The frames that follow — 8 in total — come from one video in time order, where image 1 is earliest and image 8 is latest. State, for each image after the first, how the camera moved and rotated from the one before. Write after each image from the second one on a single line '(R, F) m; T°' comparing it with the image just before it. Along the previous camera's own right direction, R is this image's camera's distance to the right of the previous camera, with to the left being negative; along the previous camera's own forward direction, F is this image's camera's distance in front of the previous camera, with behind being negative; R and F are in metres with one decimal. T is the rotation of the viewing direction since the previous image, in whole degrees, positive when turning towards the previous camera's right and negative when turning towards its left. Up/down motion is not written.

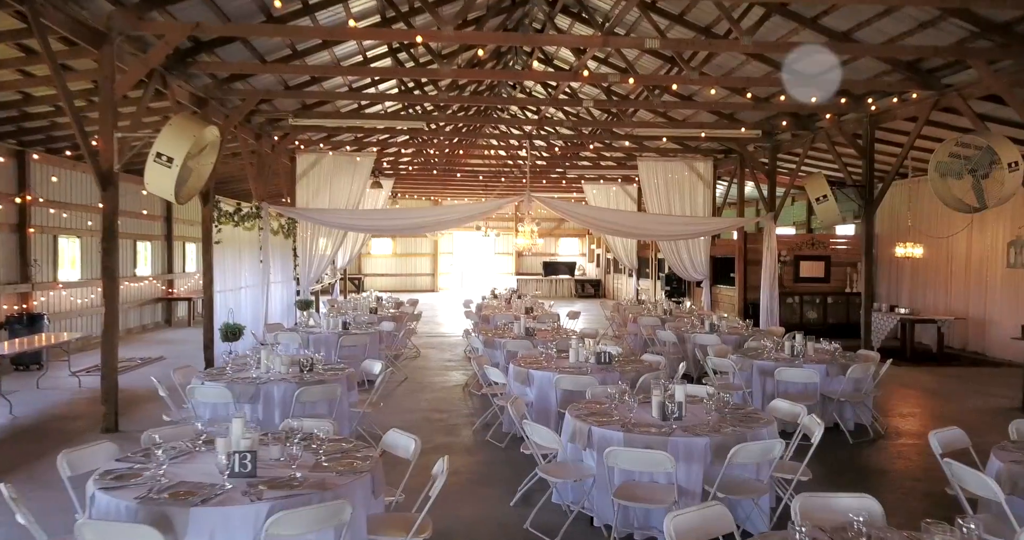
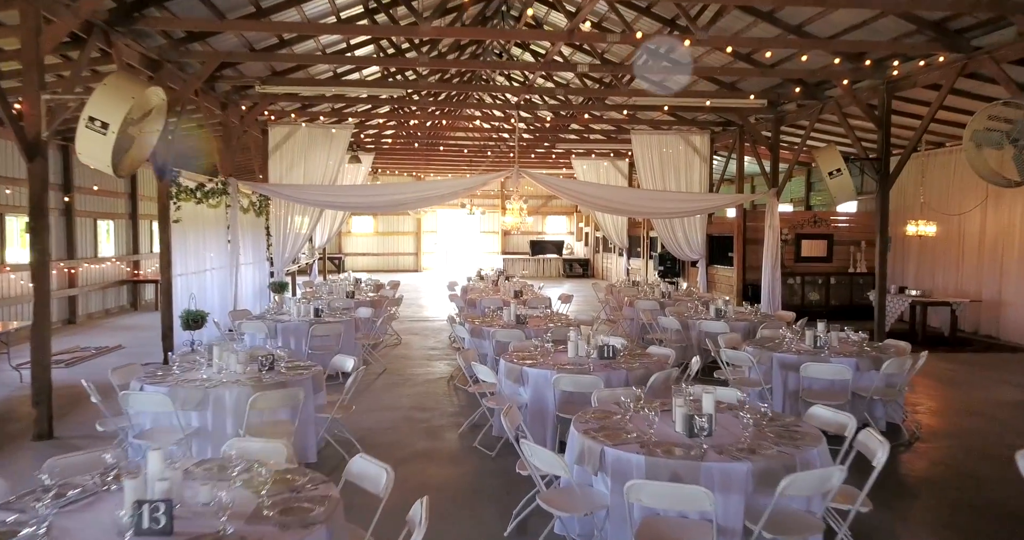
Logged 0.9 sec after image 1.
(0.0, +0.7) m; +1°
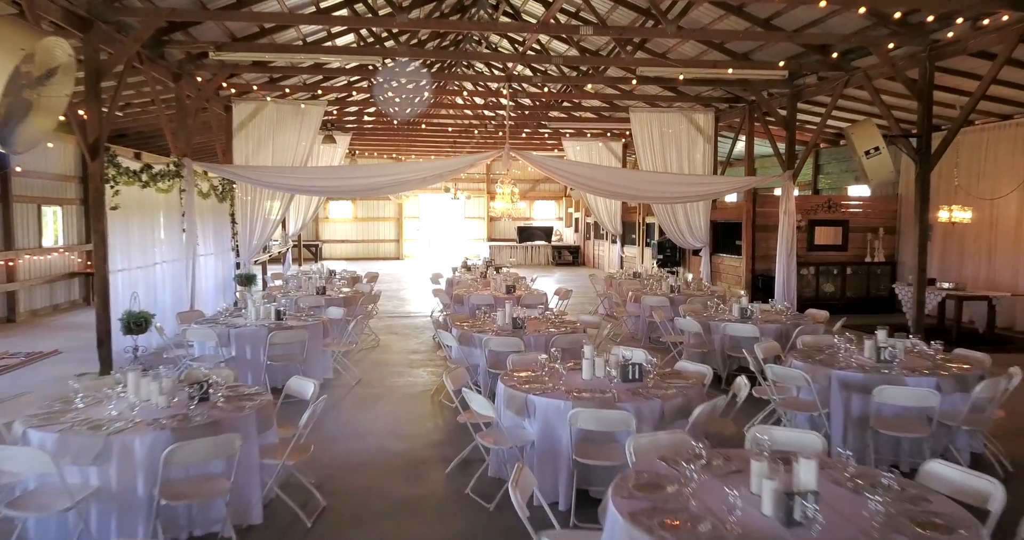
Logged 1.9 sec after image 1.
(-0.1, +1.0) m; +1°
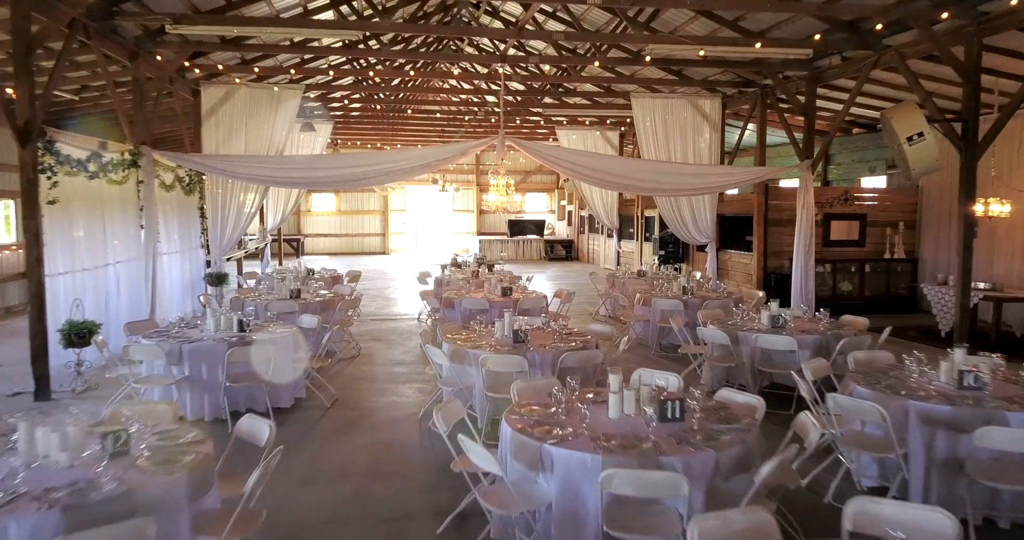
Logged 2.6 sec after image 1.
(-0.1, +0.8) m; +1°
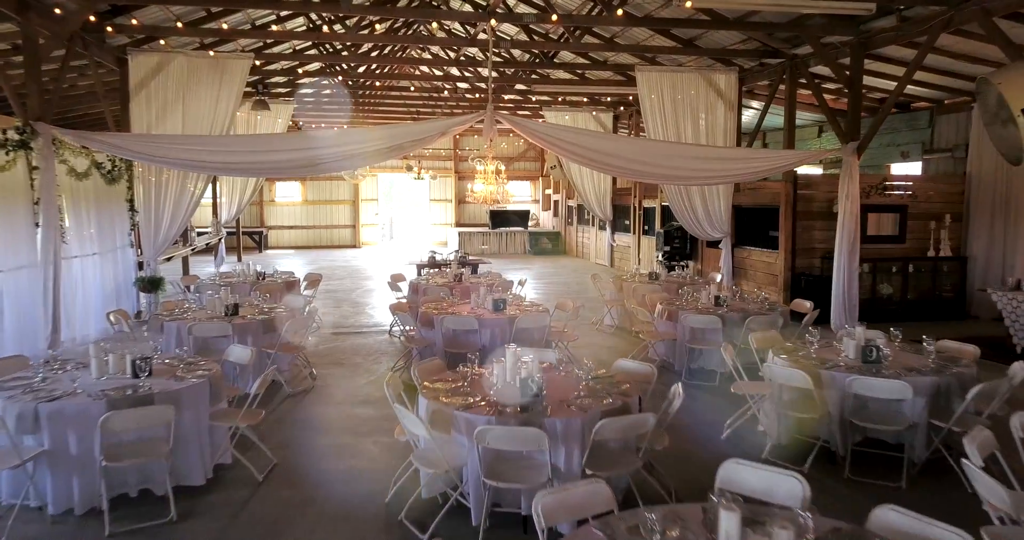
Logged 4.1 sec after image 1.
(-0.1, +1.5) m; +2°
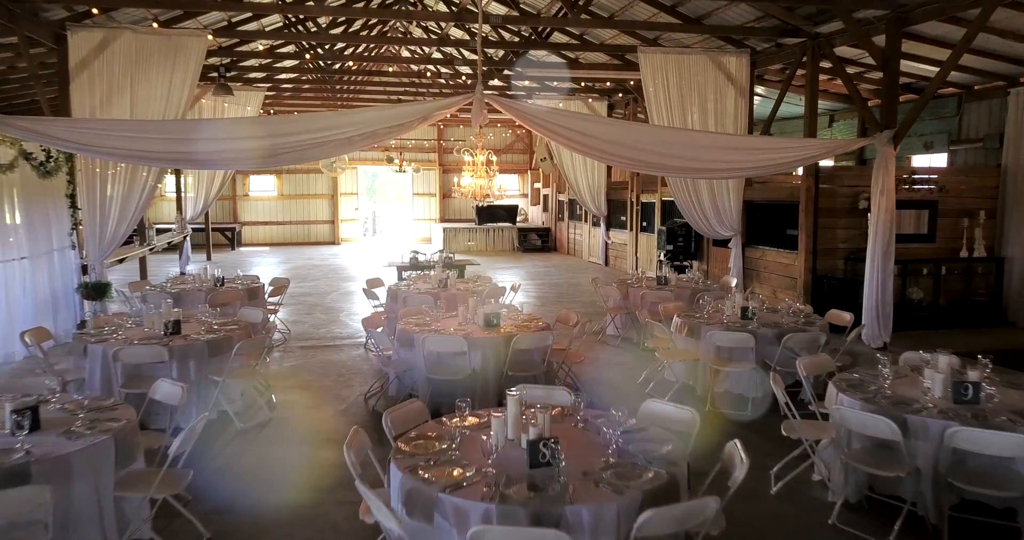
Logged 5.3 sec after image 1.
(-0.1, +0.9) m; +1°
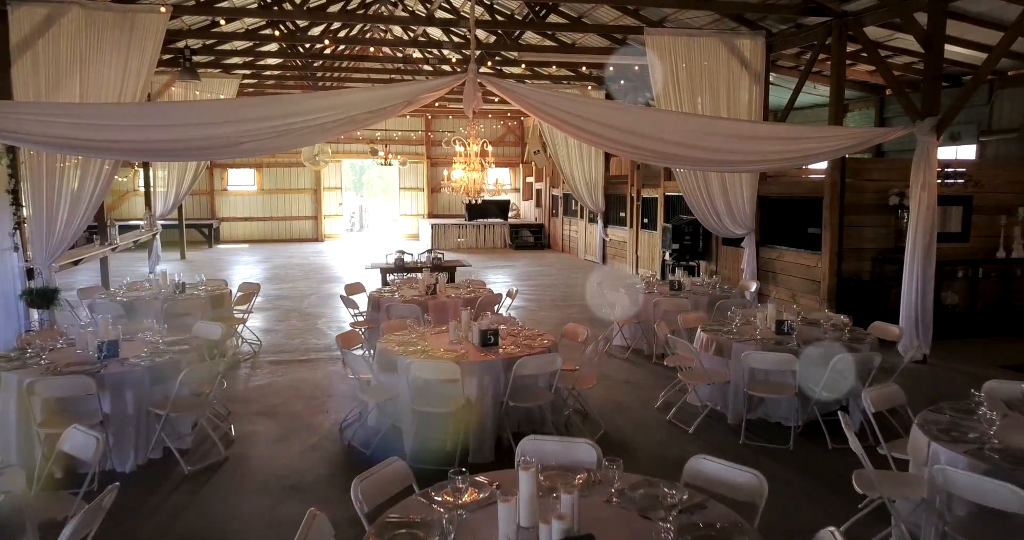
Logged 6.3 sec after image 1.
(-0.1, +0.8) m; +1°
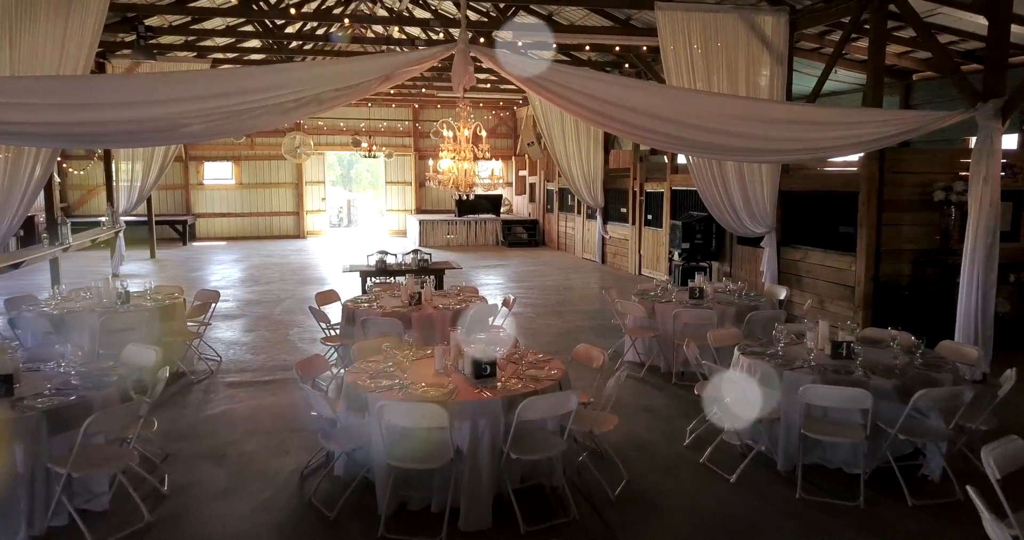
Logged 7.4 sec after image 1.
(-0.1, +0.9) m; +1°
